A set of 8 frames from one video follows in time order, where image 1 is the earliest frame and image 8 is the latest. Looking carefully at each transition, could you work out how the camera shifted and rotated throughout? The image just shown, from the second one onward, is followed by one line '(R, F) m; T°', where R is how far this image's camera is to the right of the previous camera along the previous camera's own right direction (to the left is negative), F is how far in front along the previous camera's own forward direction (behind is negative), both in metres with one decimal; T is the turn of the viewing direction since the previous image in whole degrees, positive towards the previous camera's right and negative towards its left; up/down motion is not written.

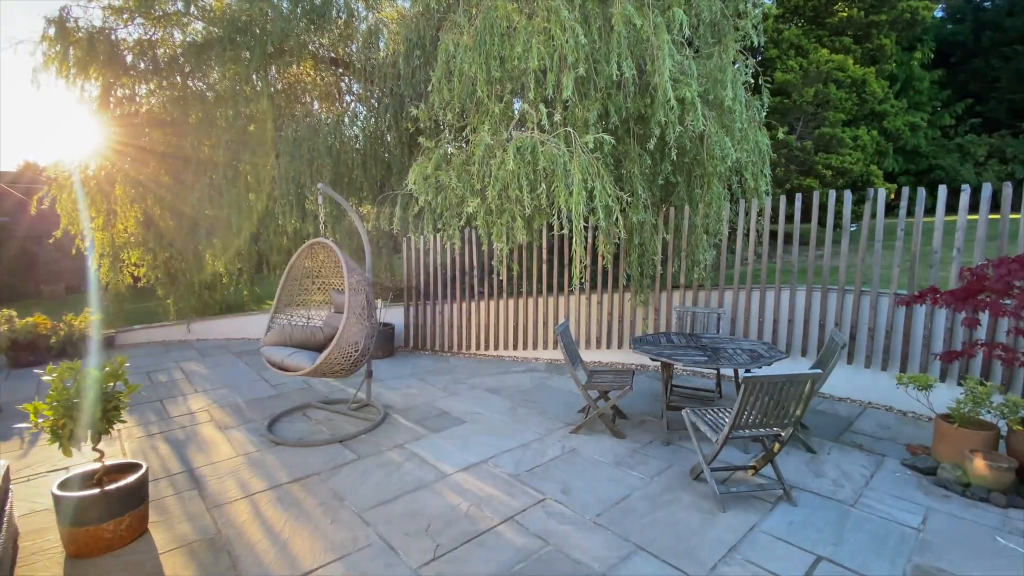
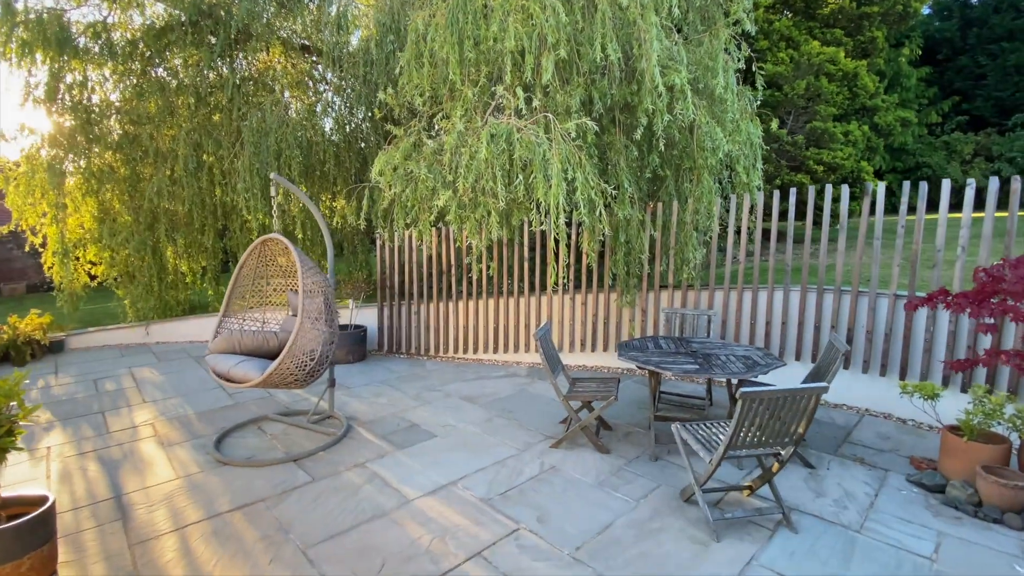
(+0.1, +0.4) m; +1°
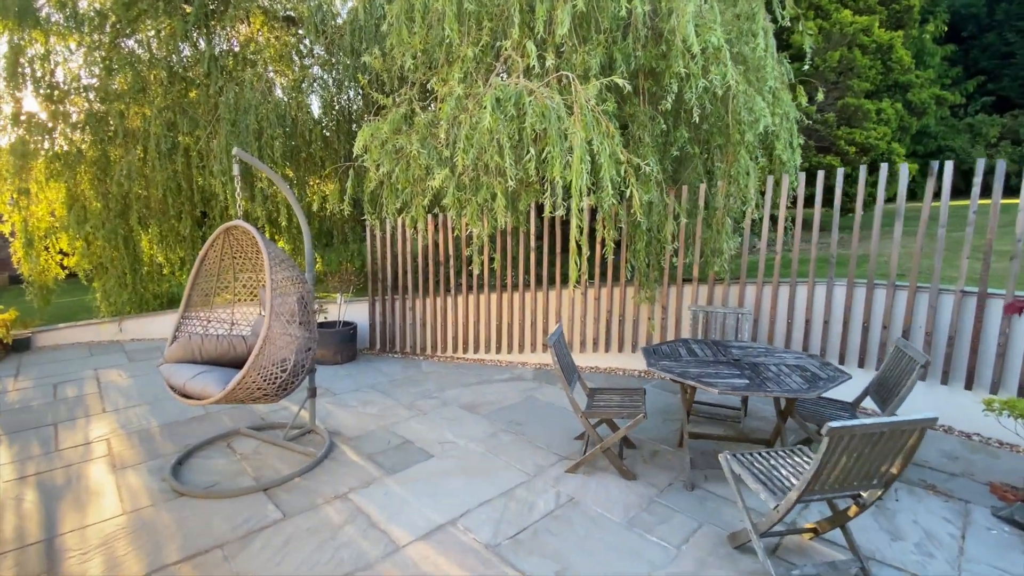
(-0.1, +0.6) m; 0°
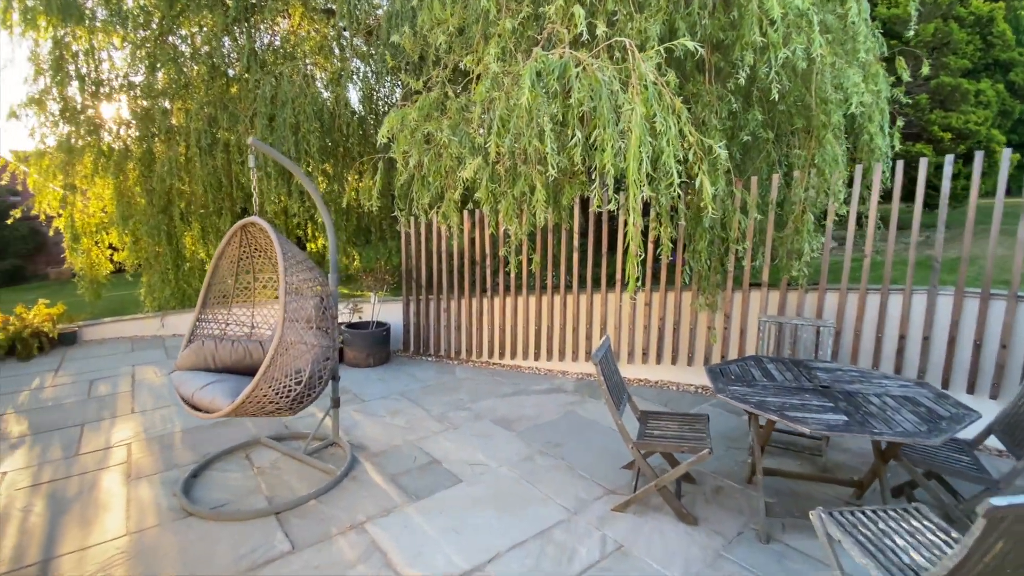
(0.0, +0.4) m; -5°
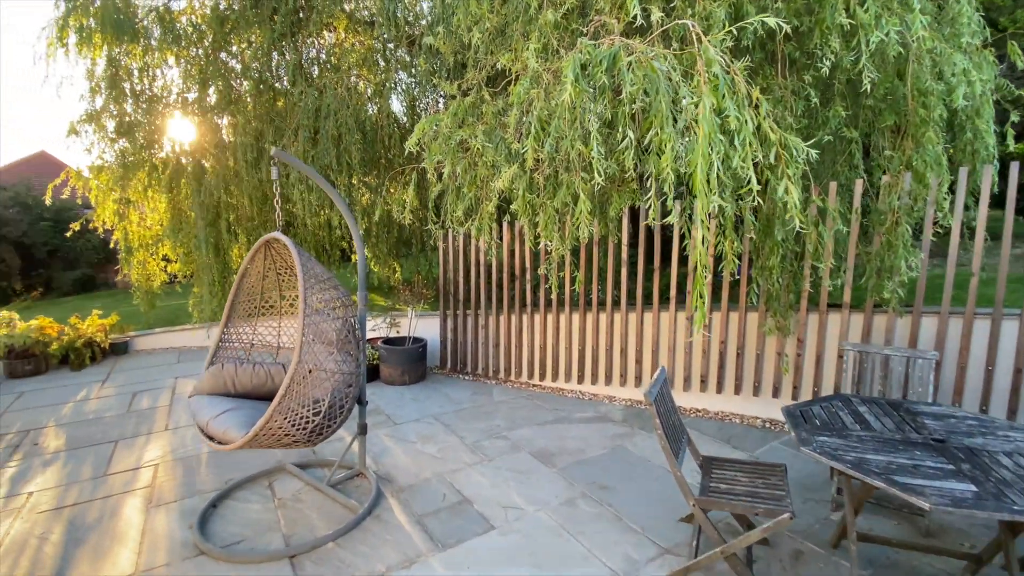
(0.0, +0.3) m; -5°
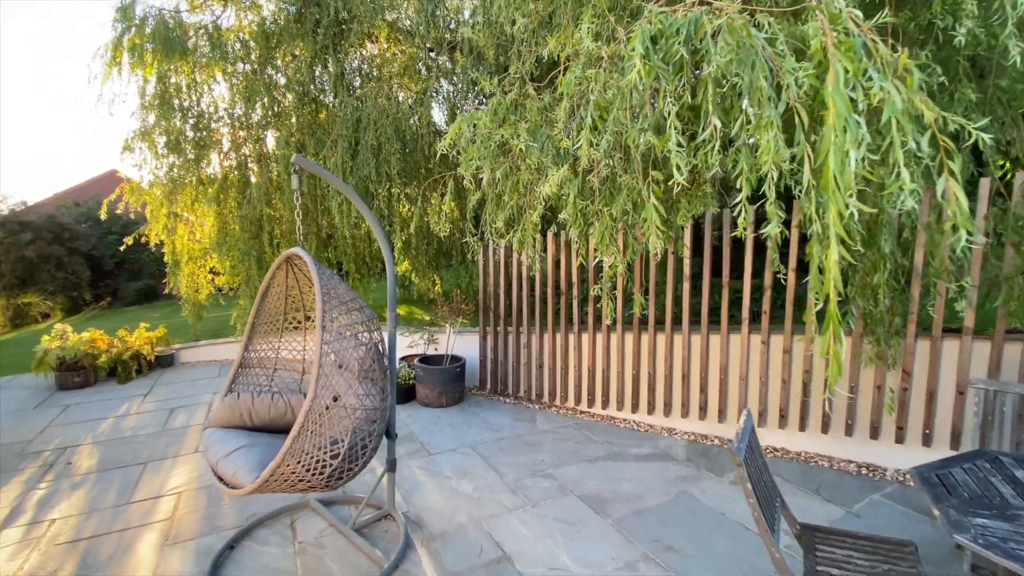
(0.0, +0.4) m; -5°
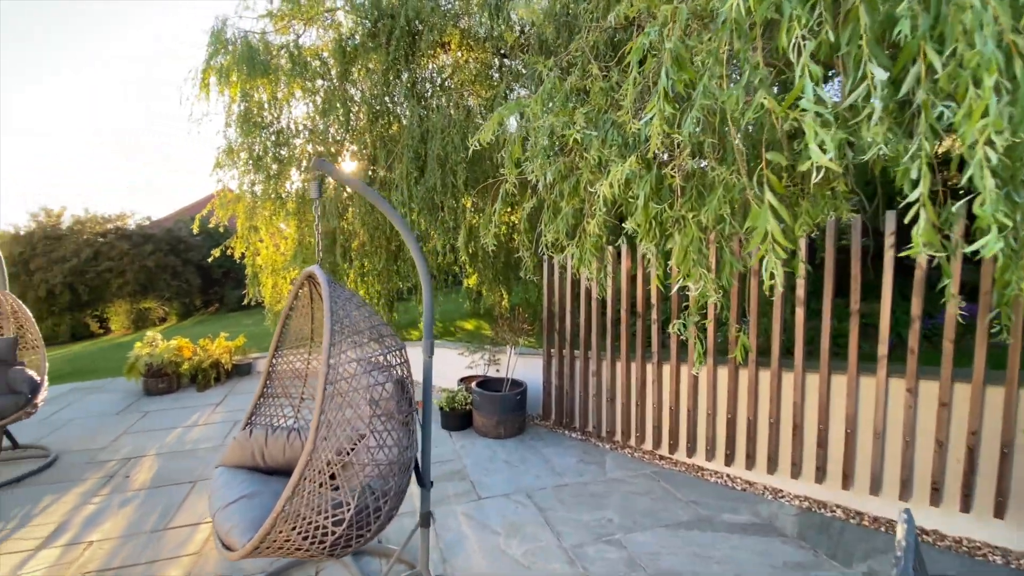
(+0.1, +0.5) m; -10°
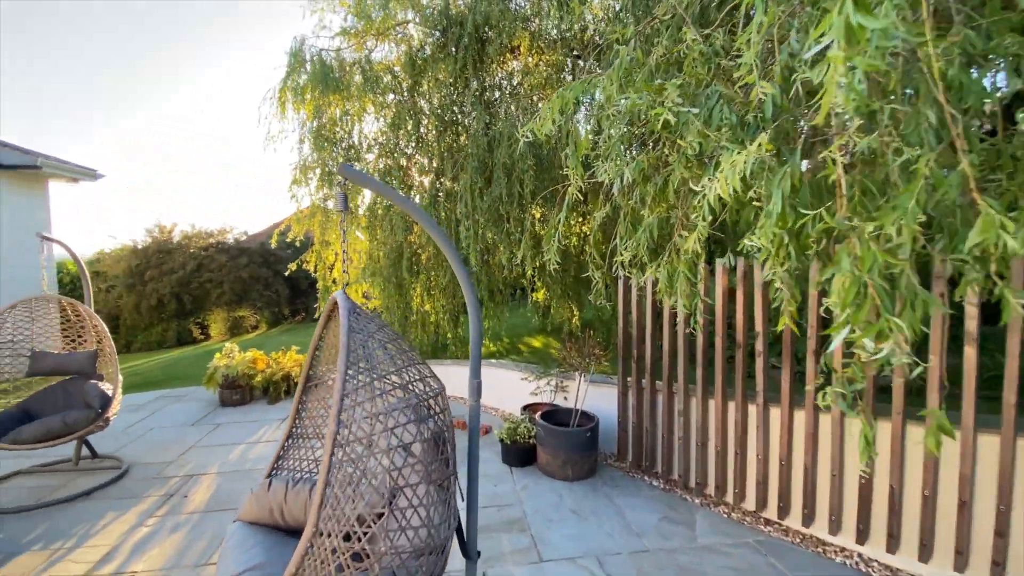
(0.0, +0.4) m; -9°
